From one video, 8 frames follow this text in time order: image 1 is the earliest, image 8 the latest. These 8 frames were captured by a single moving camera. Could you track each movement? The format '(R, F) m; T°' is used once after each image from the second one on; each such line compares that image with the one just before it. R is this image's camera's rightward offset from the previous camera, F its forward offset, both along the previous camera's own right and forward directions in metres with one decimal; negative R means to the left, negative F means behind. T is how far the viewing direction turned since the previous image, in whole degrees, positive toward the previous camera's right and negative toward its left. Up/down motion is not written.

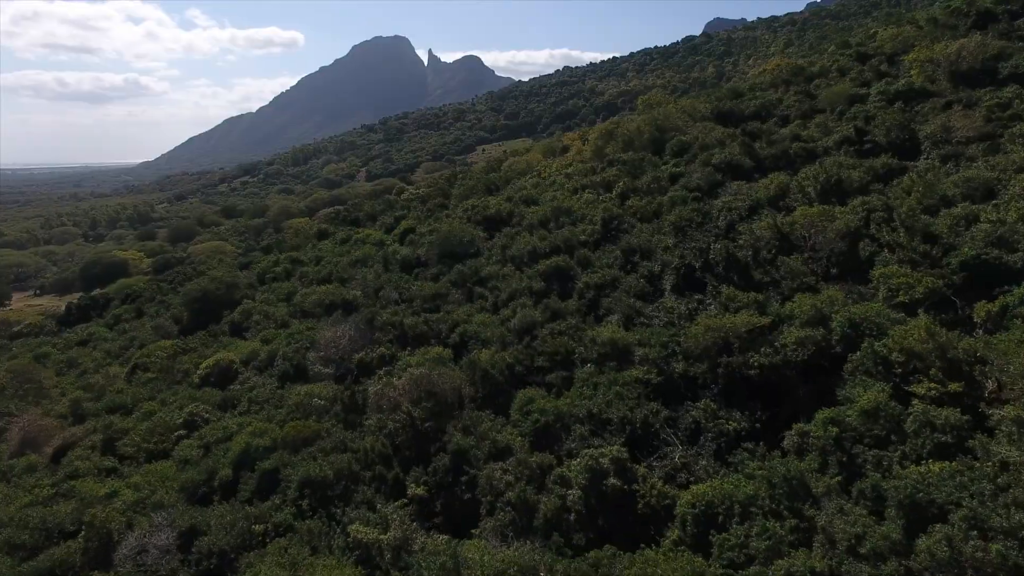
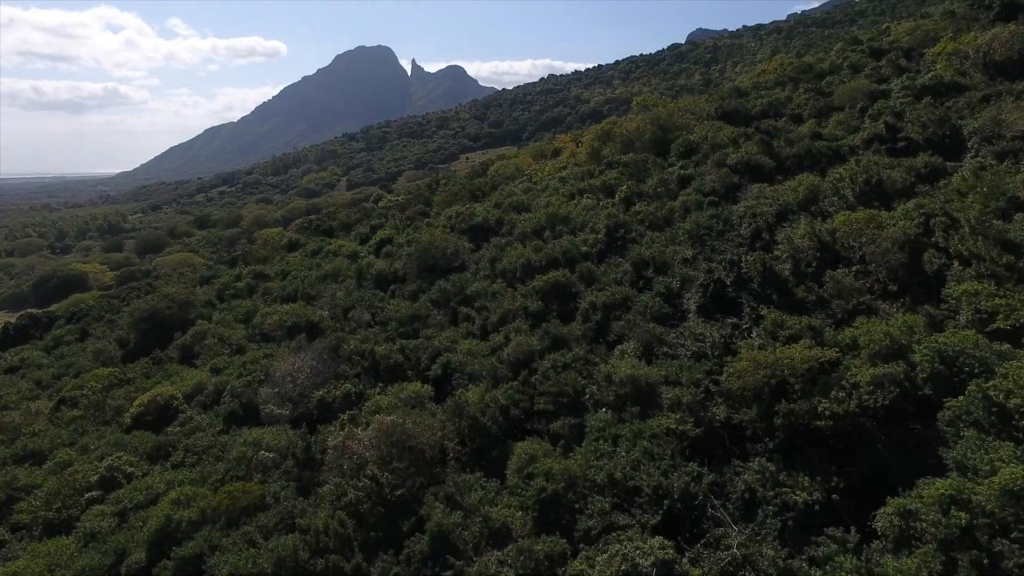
(-0.3, +4.6) m; +1°
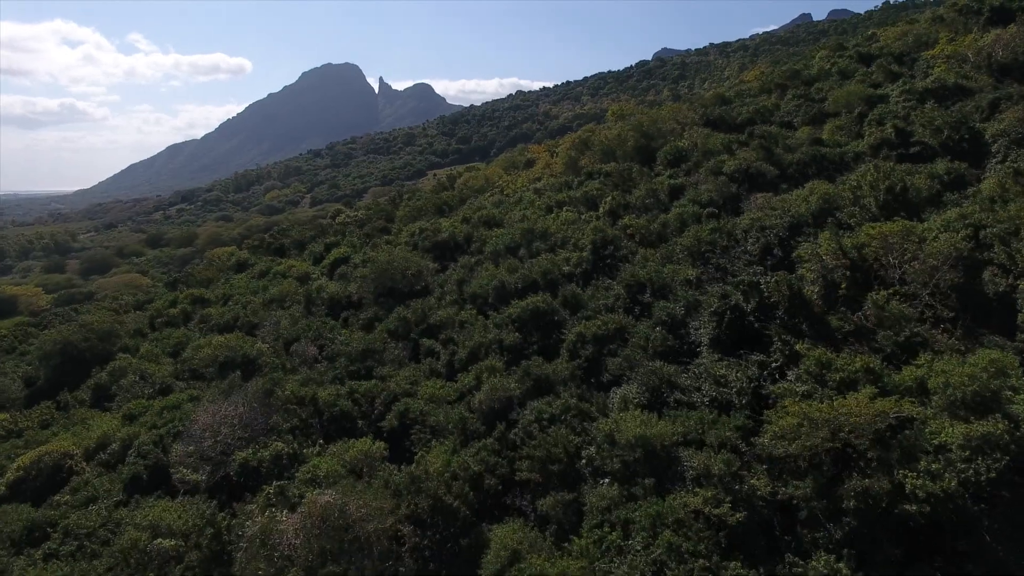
(-0.1, +4.2) m; +3°
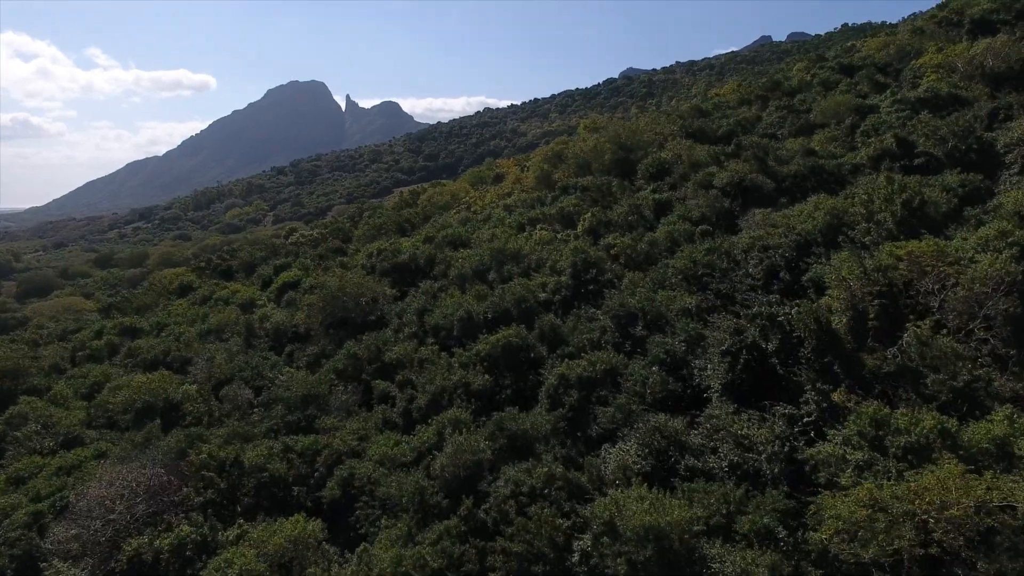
(0.0, +3.4) m; +3°
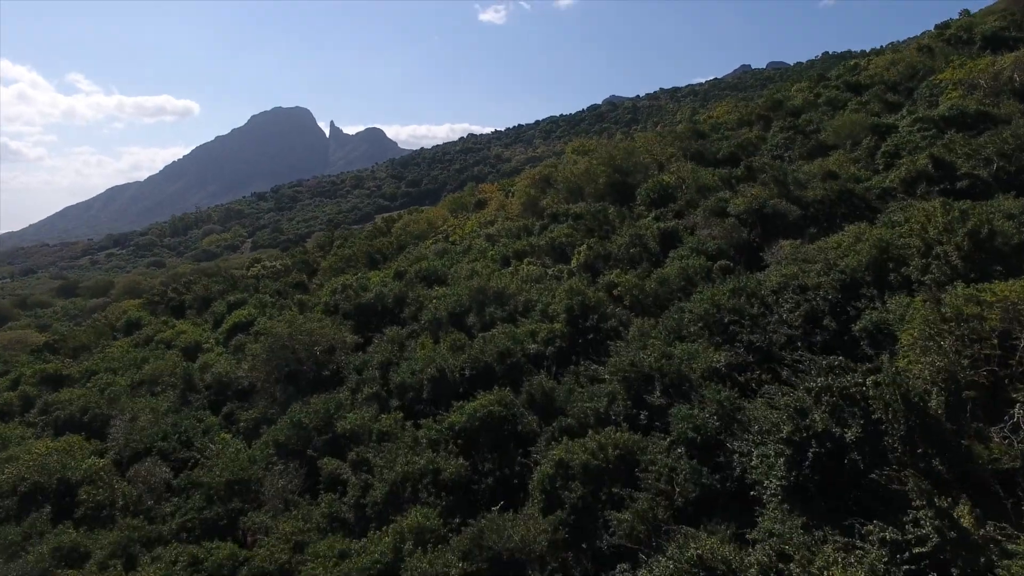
(0.0, +4.0) m; +1°
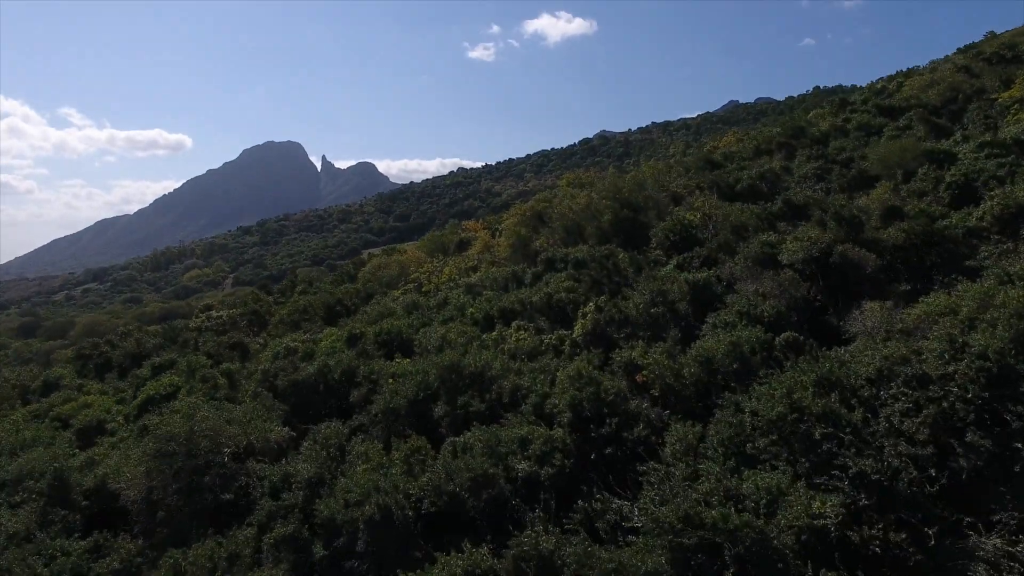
(+0.2, +5.8) m; +1°
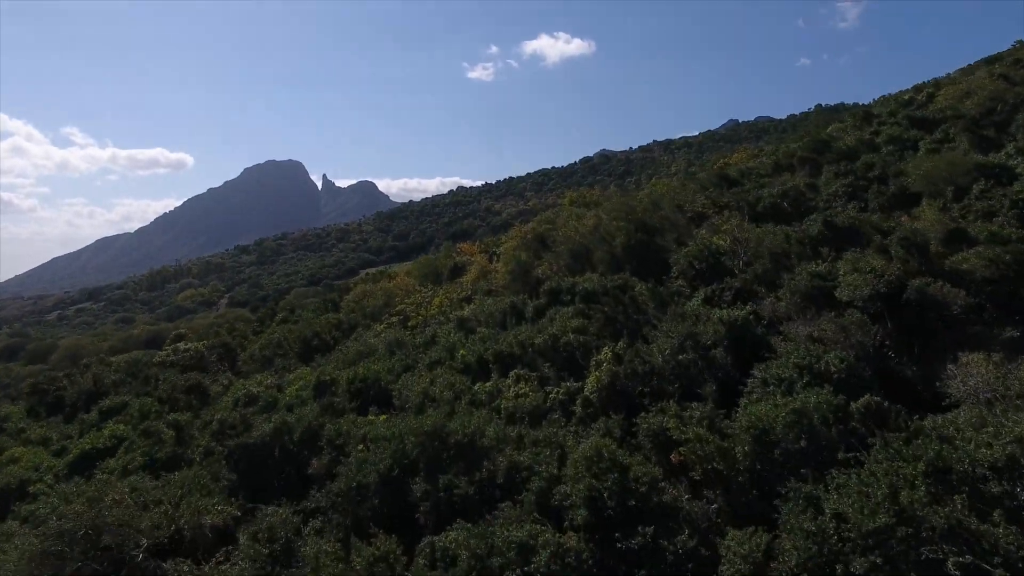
(+0.1, +3.3) m; 0°
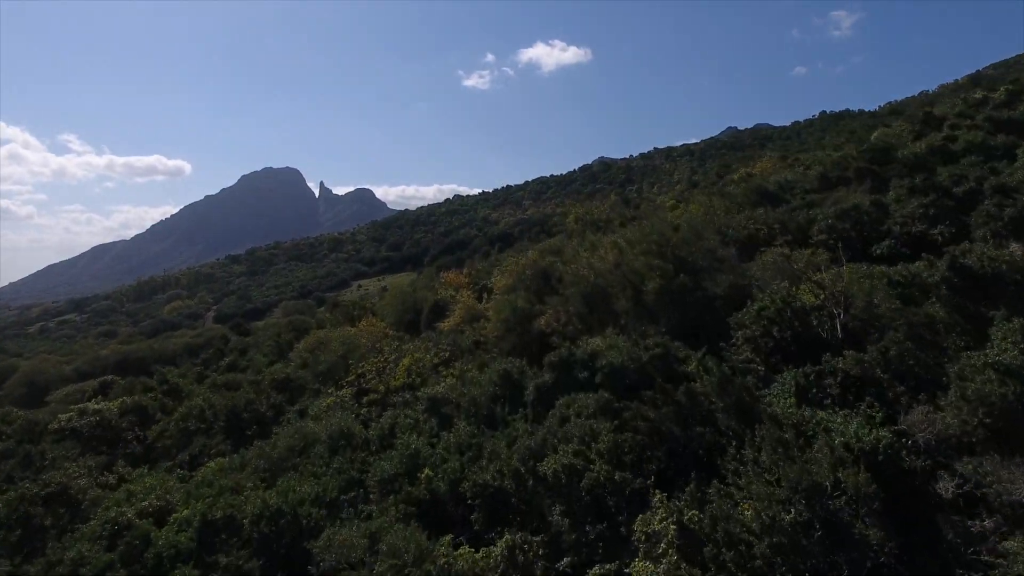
(+0.1, +6.5) m; 0°
